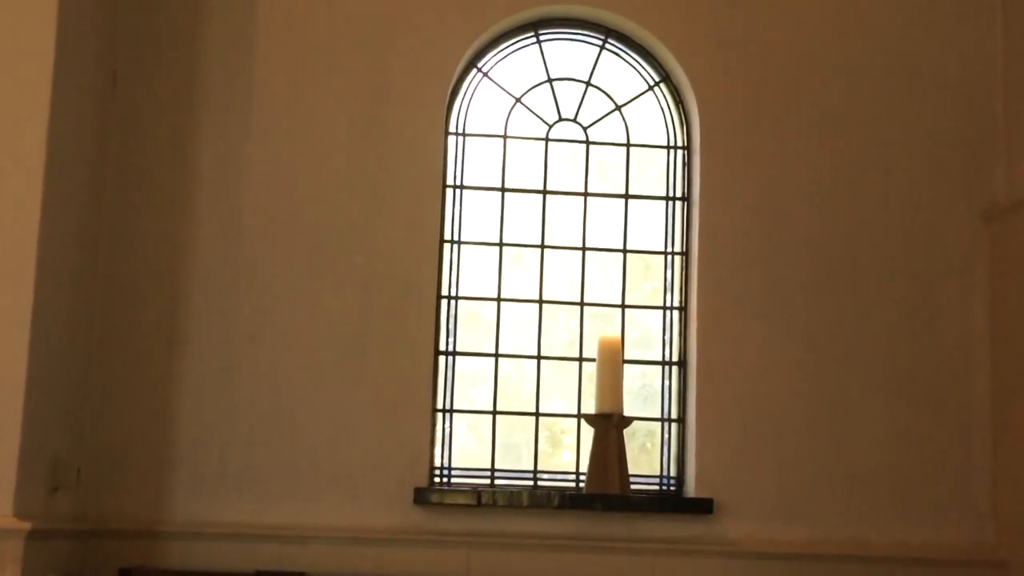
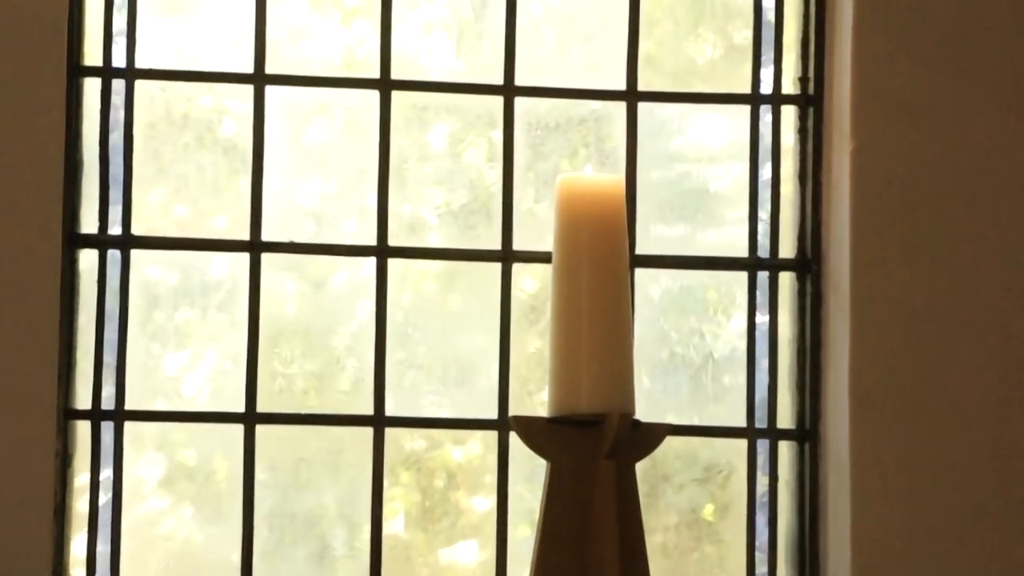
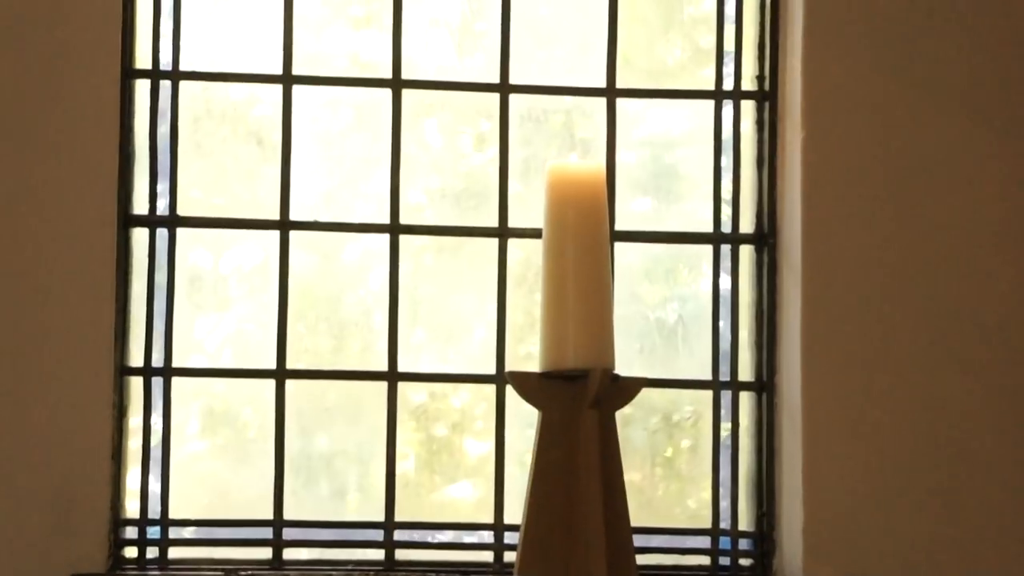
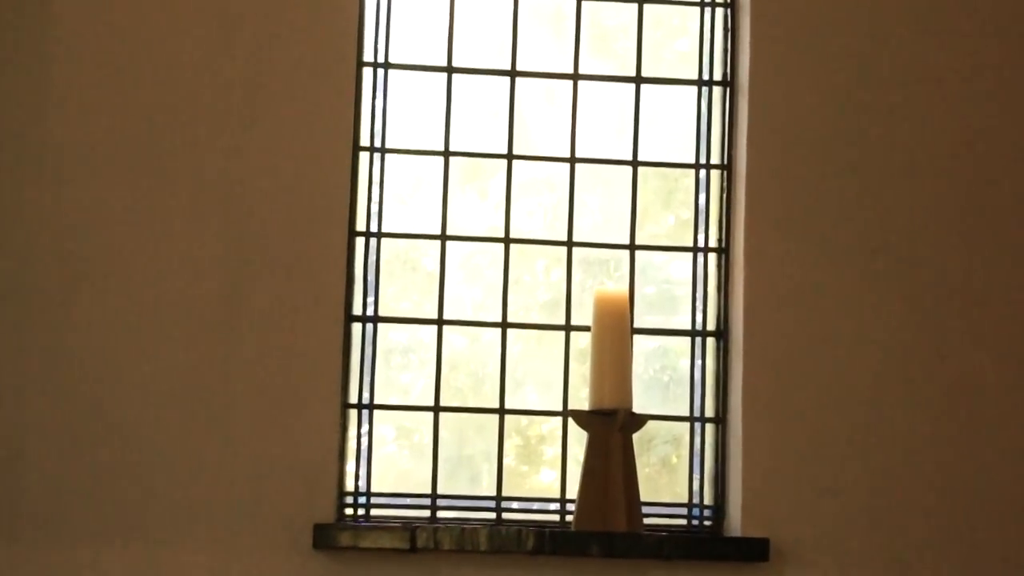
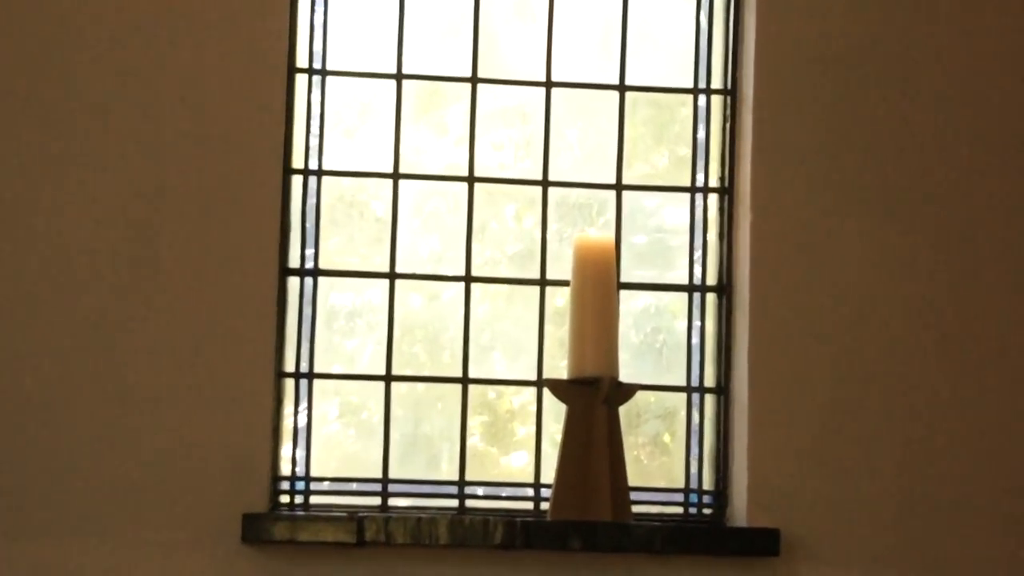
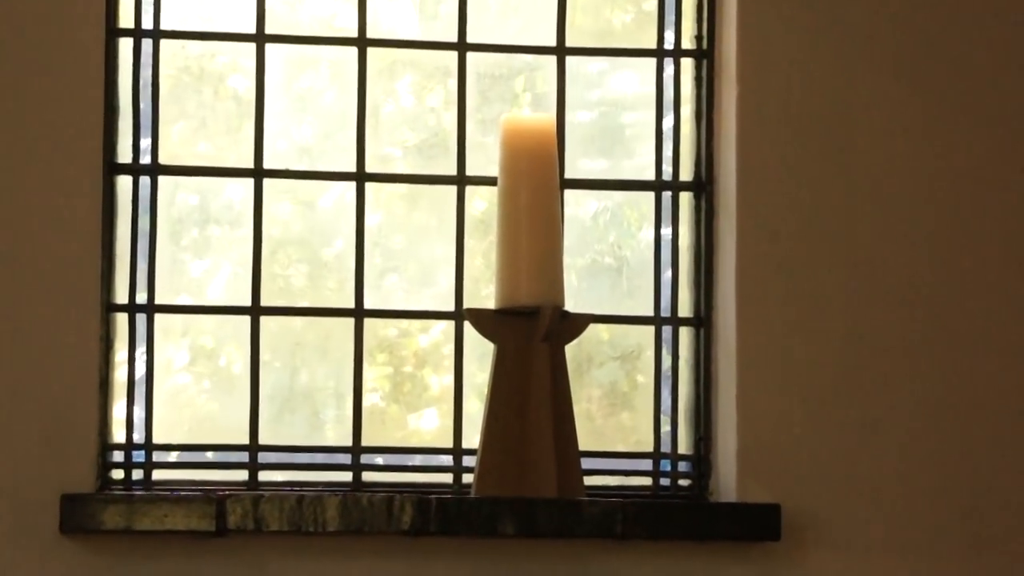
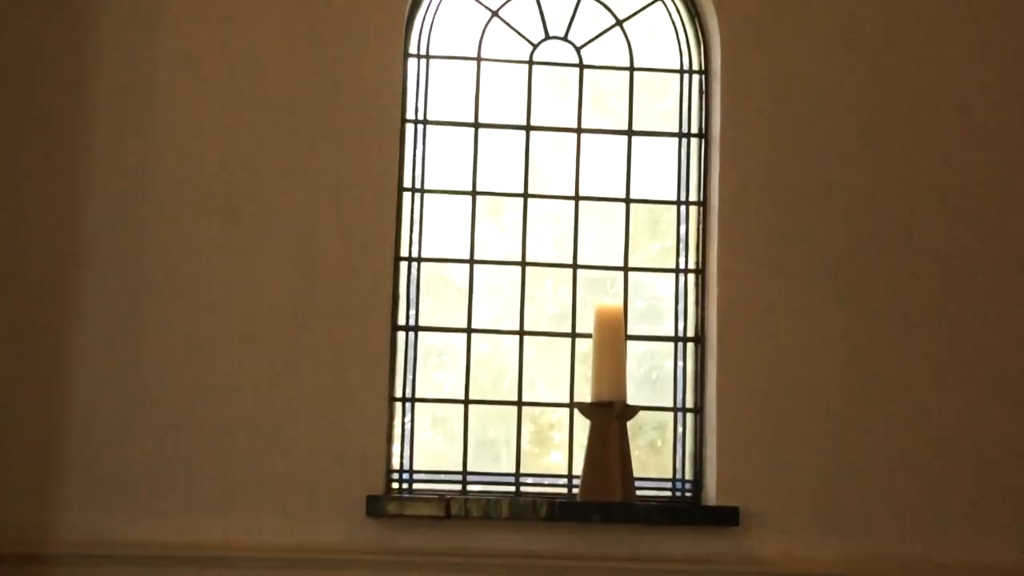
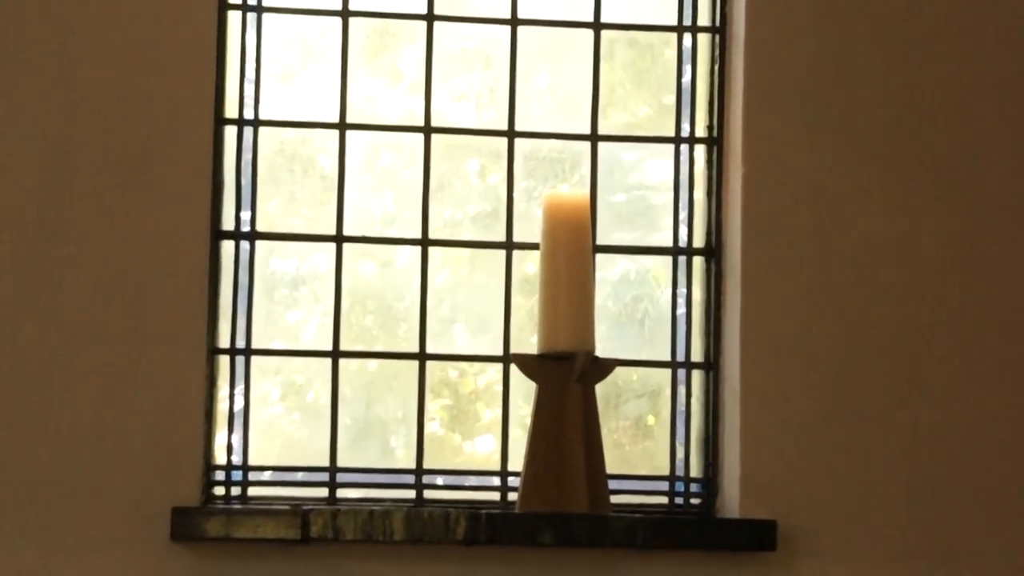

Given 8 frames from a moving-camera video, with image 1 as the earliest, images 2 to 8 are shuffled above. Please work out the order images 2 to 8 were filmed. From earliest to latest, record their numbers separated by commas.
7, 4, 5, 8, 6, 3, 2
